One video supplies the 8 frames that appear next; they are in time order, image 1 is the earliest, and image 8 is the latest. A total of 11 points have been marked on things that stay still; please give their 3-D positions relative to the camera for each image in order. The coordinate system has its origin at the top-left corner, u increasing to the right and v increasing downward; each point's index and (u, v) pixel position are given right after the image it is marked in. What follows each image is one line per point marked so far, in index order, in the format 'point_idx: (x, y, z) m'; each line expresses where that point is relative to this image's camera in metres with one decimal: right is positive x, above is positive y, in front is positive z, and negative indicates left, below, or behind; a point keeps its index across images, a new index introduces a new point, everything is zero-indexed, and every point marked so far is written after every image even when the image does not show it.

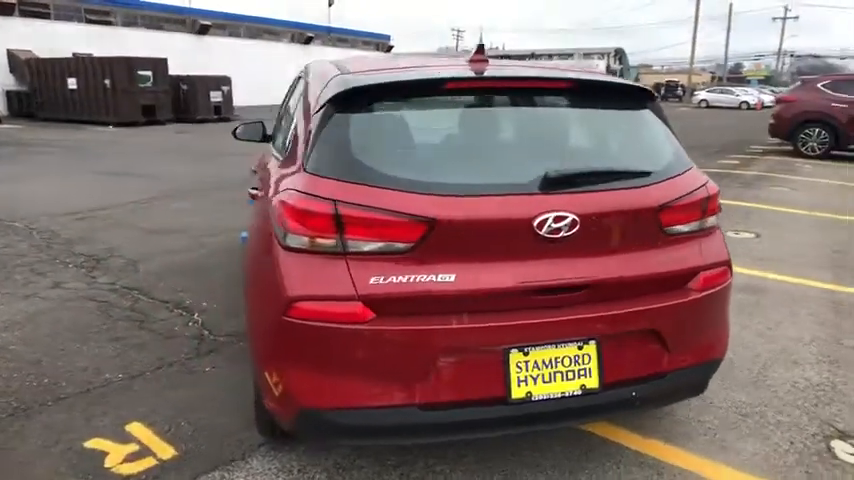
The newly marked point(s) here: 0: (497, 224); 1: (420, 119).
0: (+0.3, +0.1, +2.3) m
1: (0.0, +0.5, +2.5) m
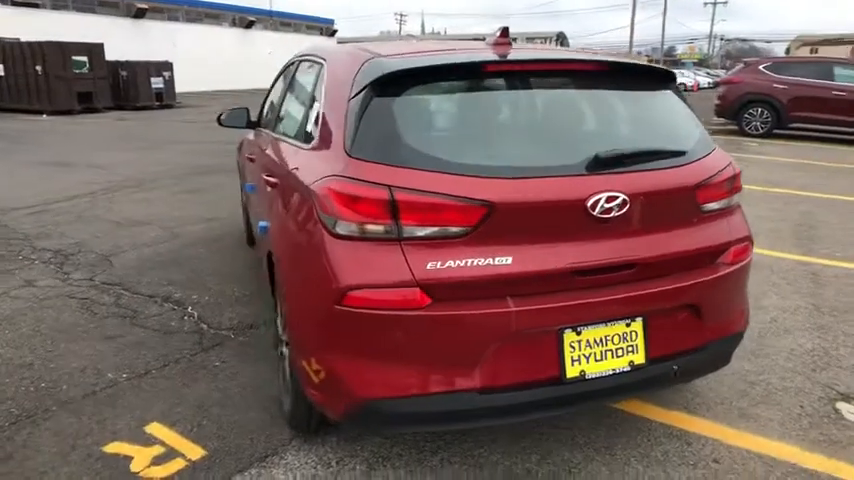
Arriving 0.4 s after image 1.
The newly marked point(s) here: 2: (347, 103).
0: (+0.5, +0.1, +2.3) m
1: (+0.2, +0.6, +2.5) m
2: (-0.3, +0.6, +2.5) m
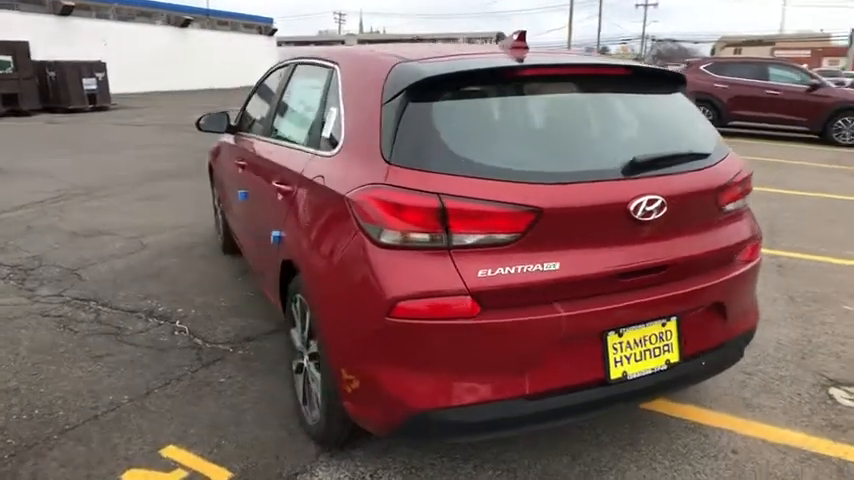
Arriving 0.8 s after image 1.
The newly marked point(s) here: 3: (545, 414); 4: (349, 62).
0: (+0.6, +0.1, +2.3) m
1: (+0.3, +0.5, +2.5) m
2: (-0.2, +0.5, +2.5) m
3: (+0.5, -0.7, +2.3) m
4: (-0.3, +0.9, +2.9) m
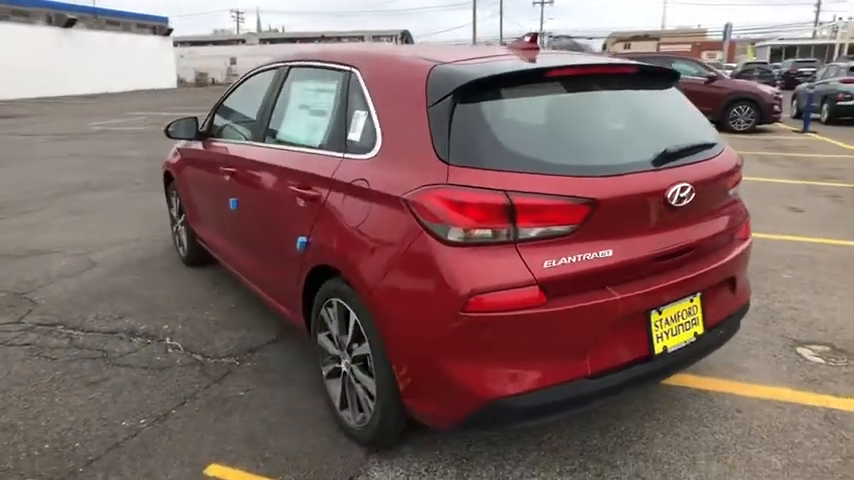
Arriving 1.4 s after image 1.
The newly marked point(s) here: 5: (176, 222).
0: (+0.8, +0.2, +2.5) m
1: (+0.5, +0.6, +2.6) m
2: (0.0, +0.5, +2.5) m
3: (+0.7, -0.6, +2.5) m
4: (-0.3, +0.9, +3.0) m
5: (-2.3, +0.2, +5.6) m
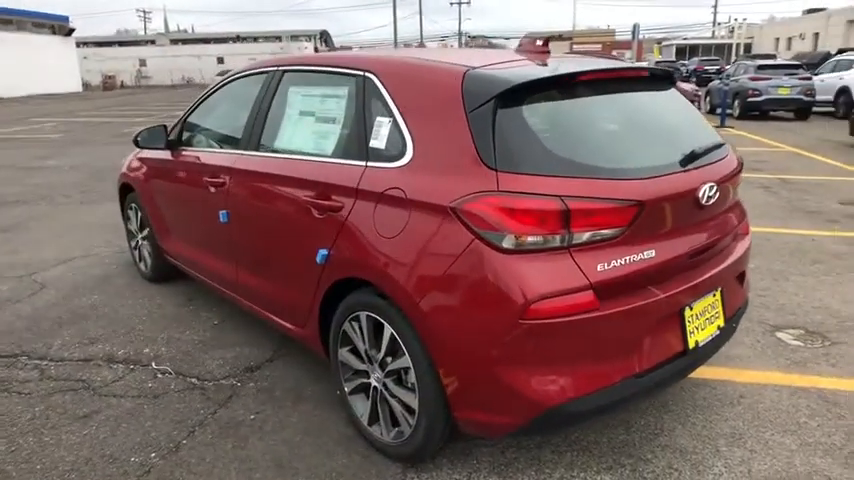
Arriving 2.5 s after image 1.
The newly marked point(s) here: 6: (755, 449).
0: (+1.0, +0.2, +2.5) m
1: (+0.6, +0.6, +2.6) m
2: (+0.1, +0.5, +2.5) m
3: (+0.9, -0.6, +2.5) m
4: (-0.2, +0.8, +2.9) m
5: (-2.5, 0.0, +5.3) m
6: (+1.6, -1.0, +2.9) m
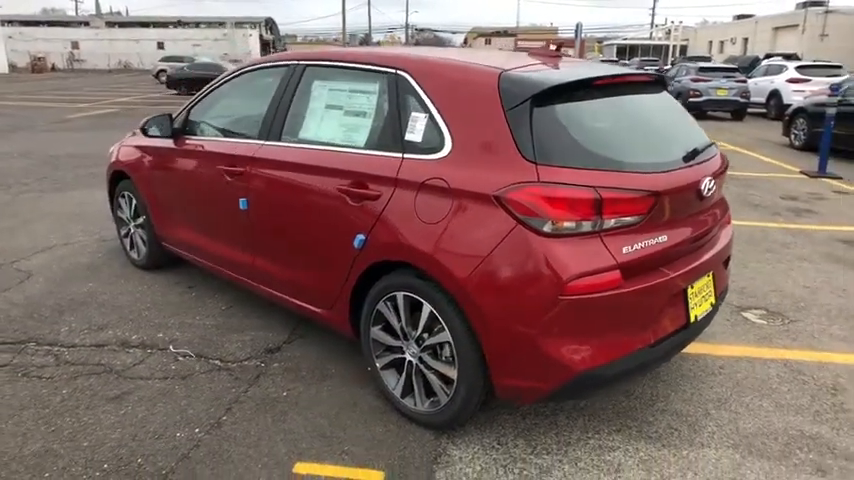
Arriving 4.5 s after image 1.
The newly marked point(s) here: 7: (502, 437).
0: (+1.2, +0.2, +2.9) m
1: (+0.8, +0.6, +2.9) m
2: (+0.3, +0.6, +2.8) m
3: (+1.1, -0.5, +2.9) m
4: (0.0, +0.9, +3.1) m
5: (-2.6, +0.1, +5.3) m
6: (+1.7, -0.9, +3.3) m
7: (+0.4, -1.0, +3.0) m
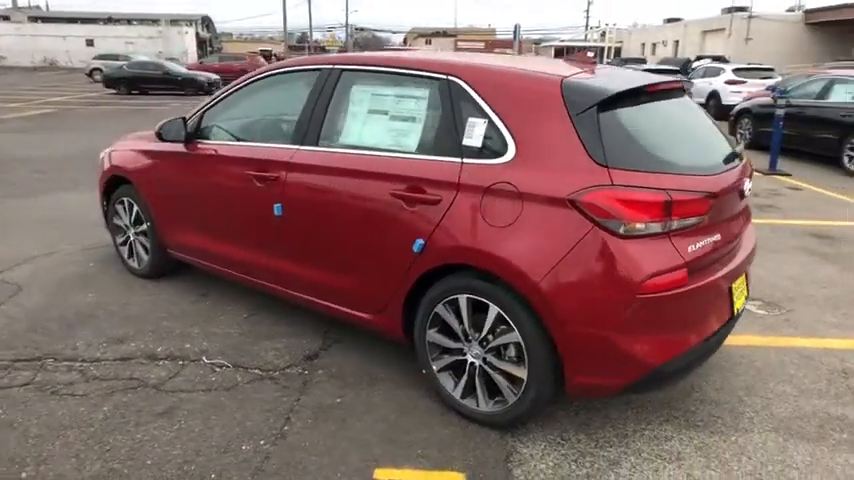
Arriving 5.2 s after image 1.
0: (+1.5, +0.2, +3.1) m
1: (+1.0, +0.6, +3.1) m
2: (+0.6, +0.6, +2.9) m
3: (+1.4, -0.5, +3.0) m
4: (+0.2, +0.9, +3.2) m
5: (-2.5, +0.1, +5.1) m
6: (+2.0, -0.9, +3.5) m
7: (+0.7, -1.0, +3.1) m
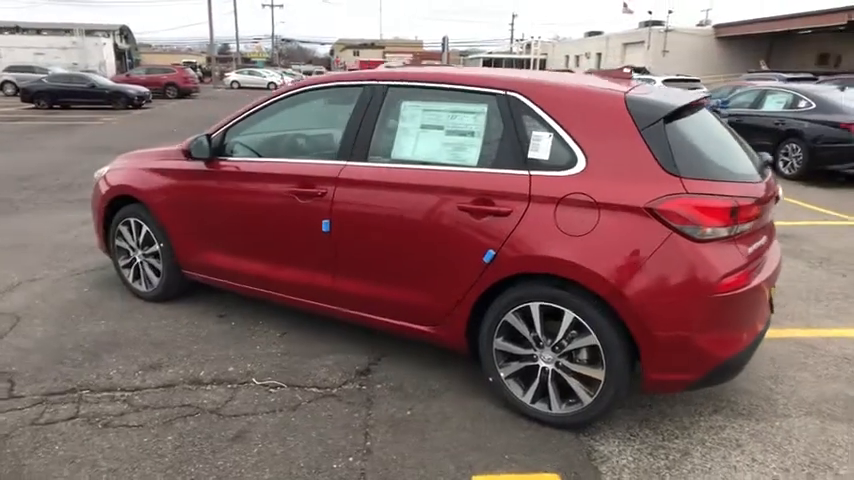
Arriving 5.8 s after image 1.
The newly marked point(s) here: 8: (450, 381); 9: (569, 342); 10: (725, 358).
0: (+1.8, +0.2, +3.3) m
1: (+1.4, +0.6, +3.3) m
2: (+1.0, +0.5, +3.0) m
3: (+1.8, -0.5, +3.3) m
4: (+0.6, +0.8, +3.3) m
5: (-2.3, -0.1, +4.9) m
6: (+2.3, -0.9, +3.9) m
7: (+1.1, -1.0, +3.3) m
8: (+0.1, -0.8, +3.6) m
9: (+0.7, -0.5, +3.1) m
10: (+1.4, -0.6, +3.0) m
